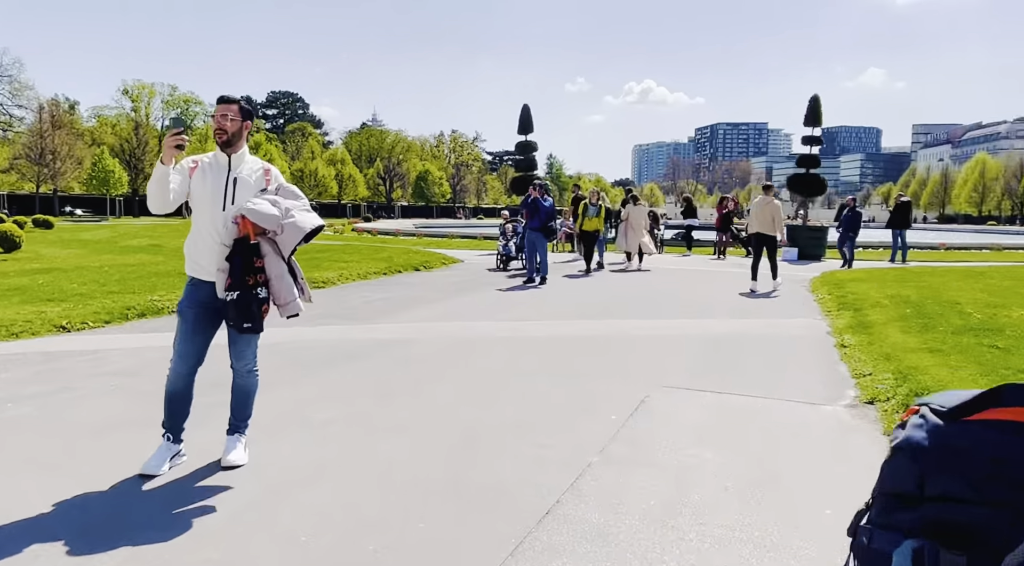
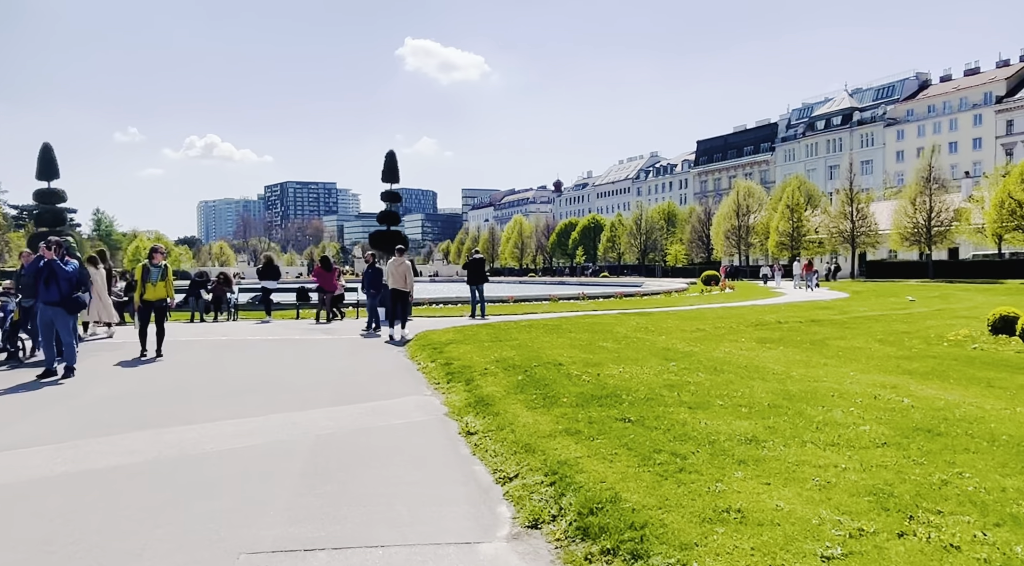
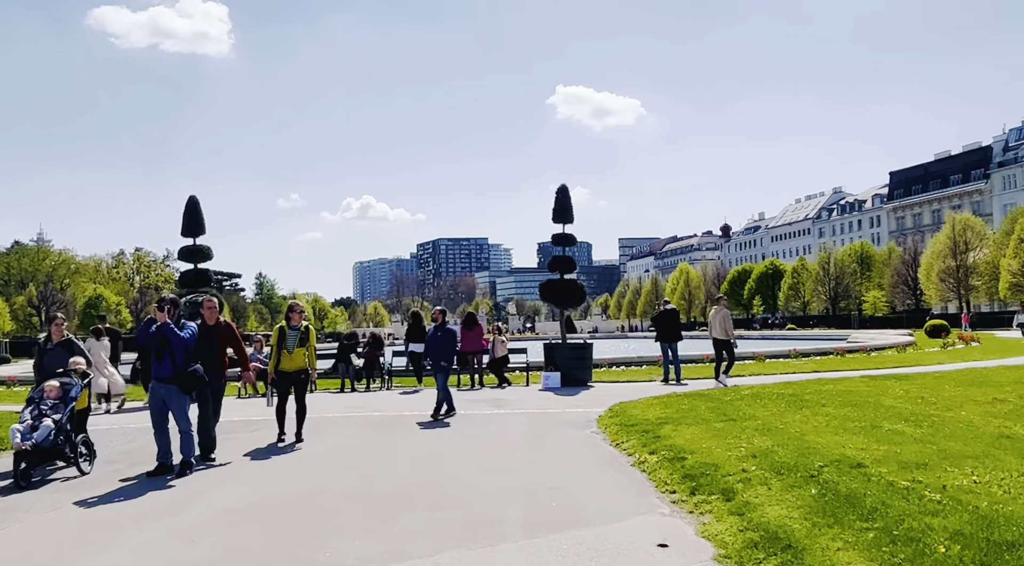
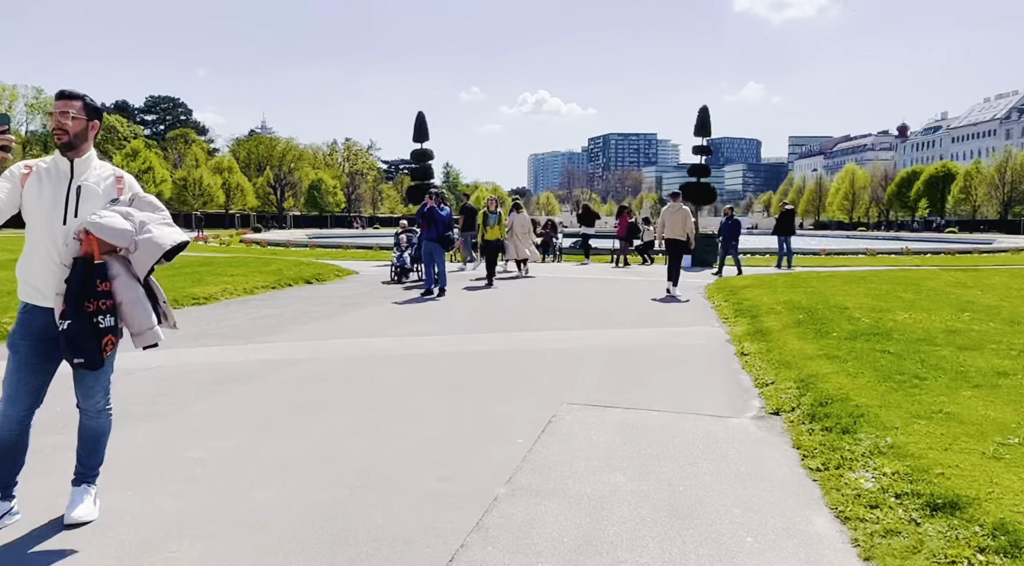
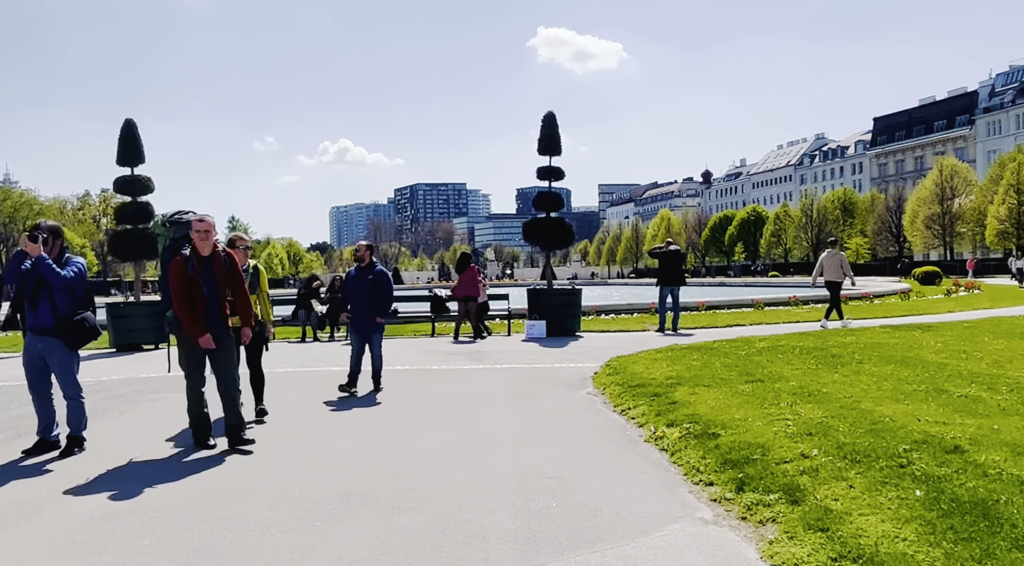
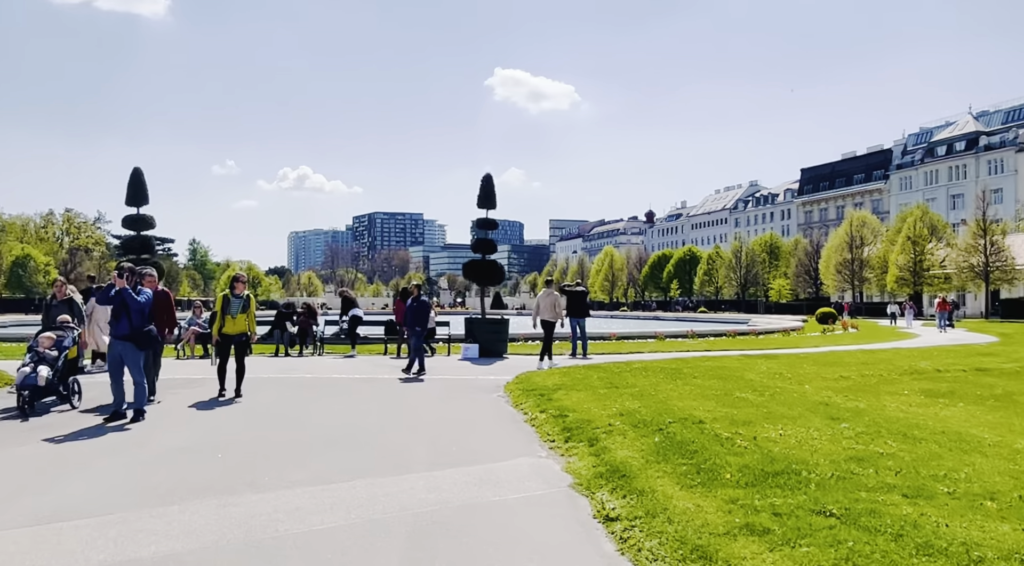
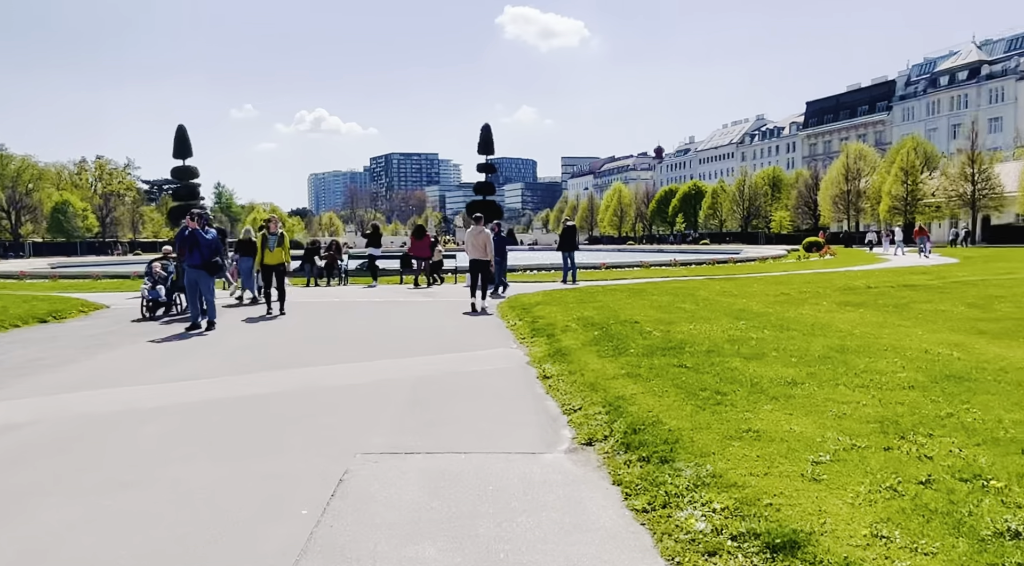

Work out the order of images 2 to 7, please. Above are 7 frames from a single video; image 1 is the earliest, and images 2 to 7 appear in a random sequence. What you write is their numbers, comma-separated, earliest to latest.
4, 7, 2, 6, 3, 5
